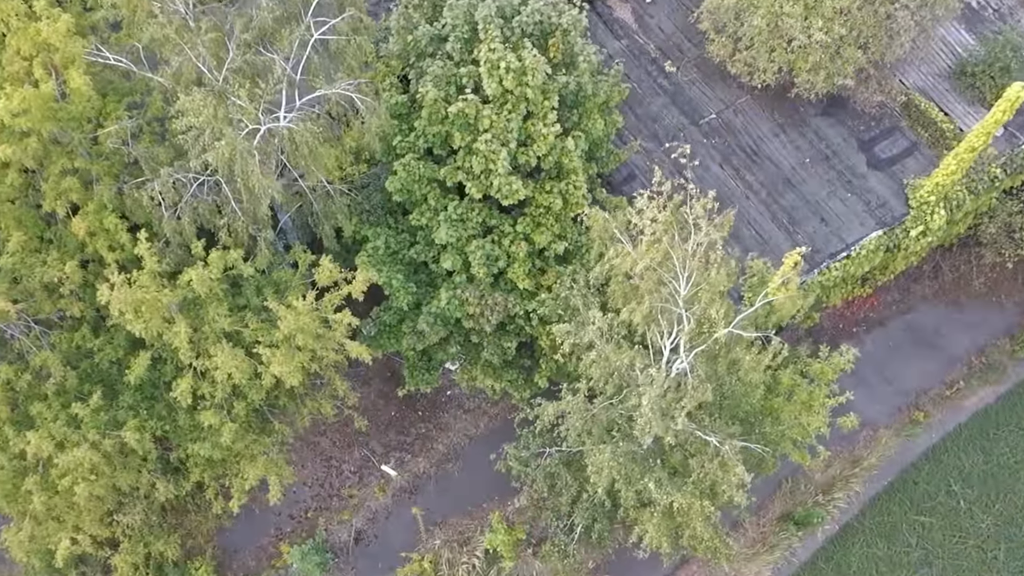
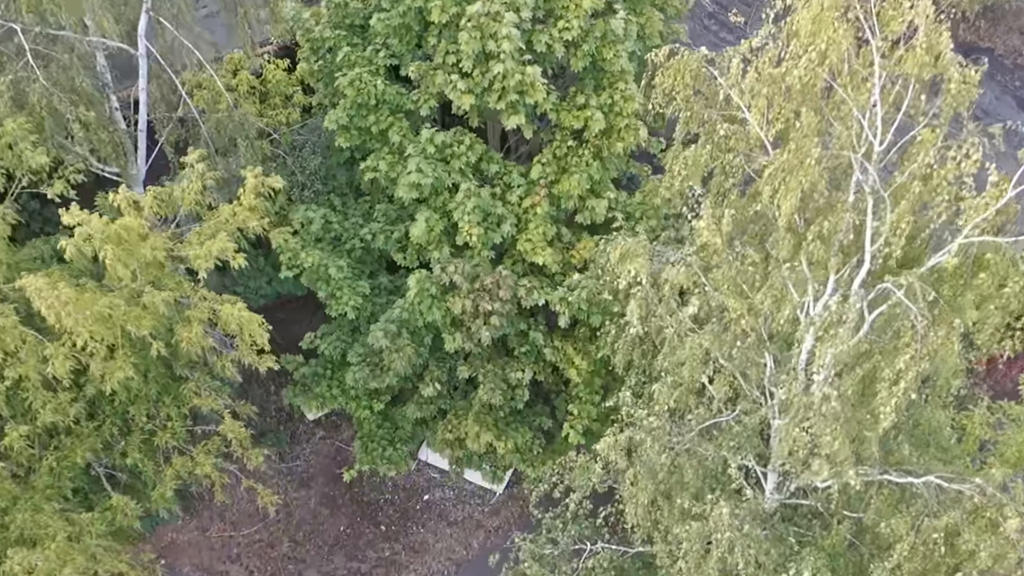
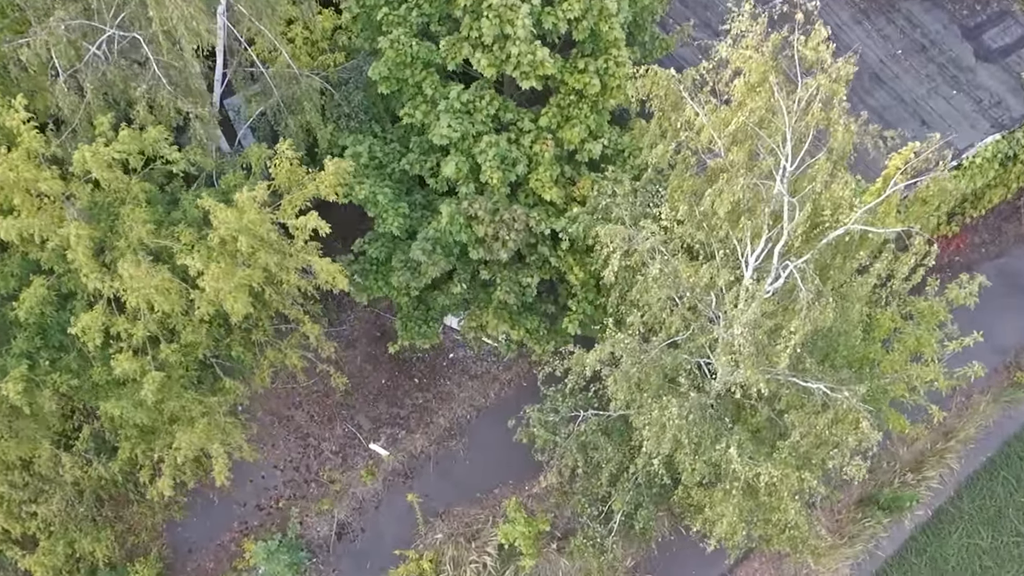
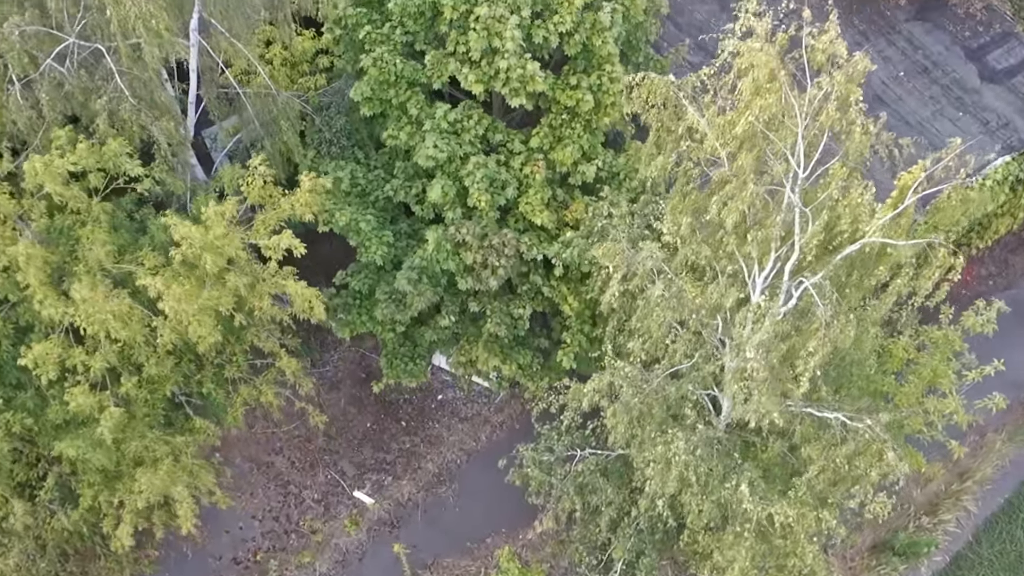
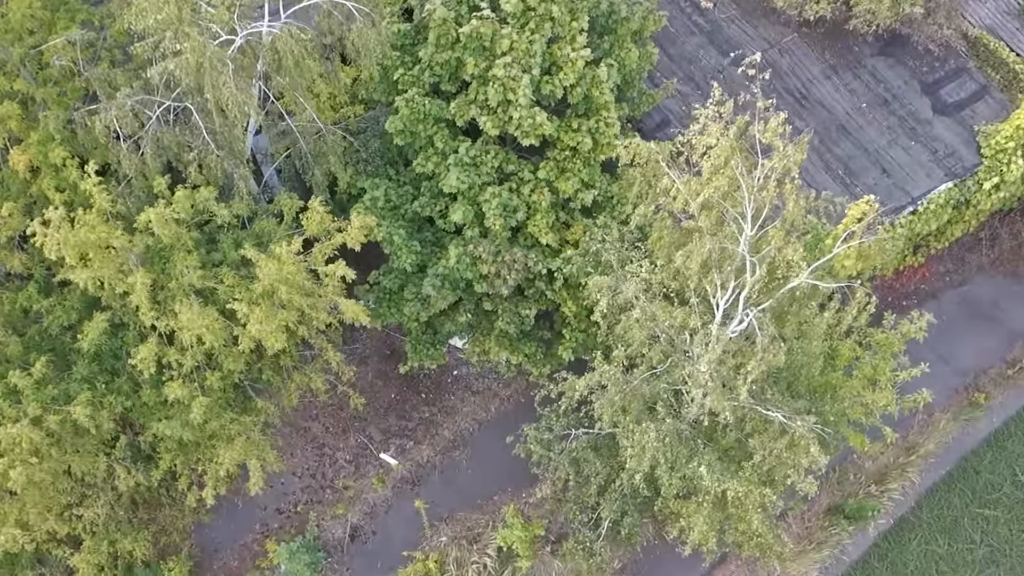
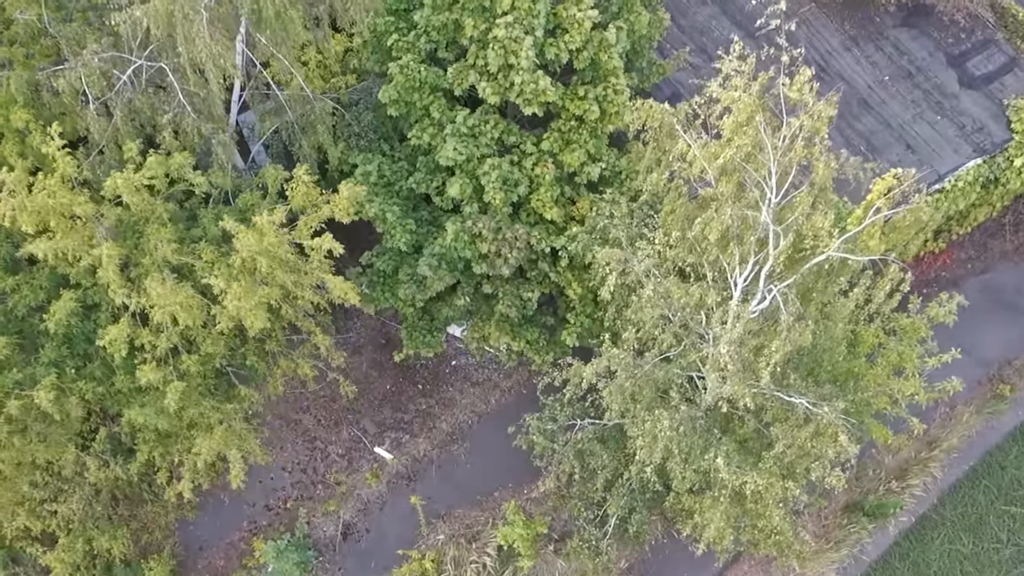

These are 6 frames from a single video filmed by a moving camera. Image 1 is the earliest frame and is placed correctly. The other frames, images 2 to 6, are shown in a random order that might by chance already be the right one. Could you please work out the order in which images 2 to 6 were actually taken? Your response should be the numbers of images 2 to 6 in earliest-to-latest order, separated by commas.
5, 6, 3, 4, 2
